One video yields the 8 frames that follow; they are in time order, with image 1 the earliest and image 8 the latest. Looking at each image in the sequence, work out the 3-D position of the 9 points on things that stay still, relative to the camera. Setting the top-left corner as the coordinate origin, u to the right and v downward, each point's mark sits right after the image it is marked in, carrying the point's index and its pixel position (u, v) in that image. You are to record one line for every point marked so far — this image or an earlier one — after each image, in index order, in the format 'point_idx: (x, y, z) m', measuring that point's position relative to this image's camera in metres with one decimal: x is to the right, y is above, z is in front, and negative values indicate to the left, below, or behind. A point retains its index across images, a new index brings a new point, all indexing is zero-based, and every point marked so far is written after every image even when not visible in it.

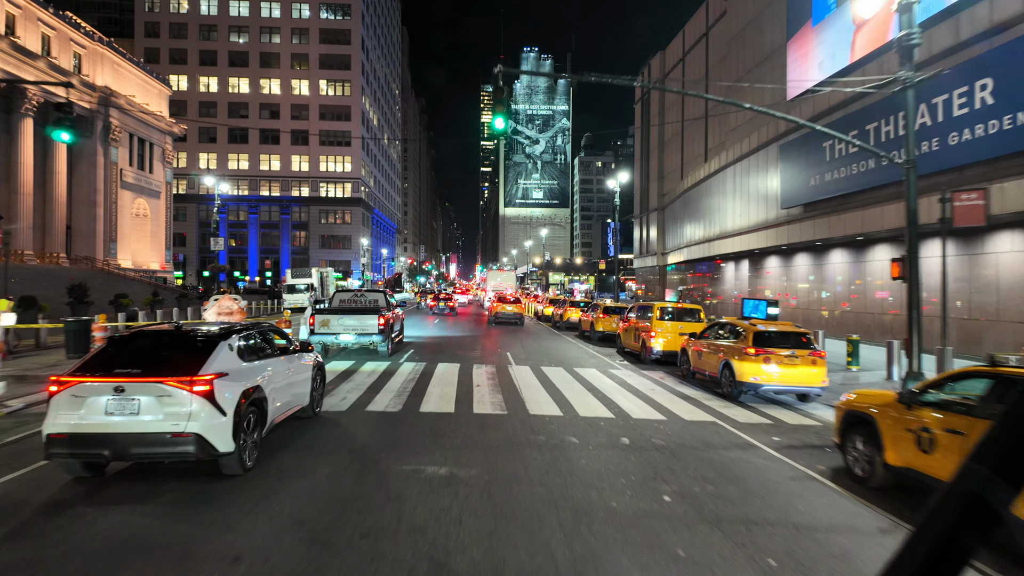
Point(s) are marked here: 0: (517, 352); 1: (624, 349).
0: (0.0, -2.1, +18.7) m
1: (+3.8, -2.2, +19.5) m
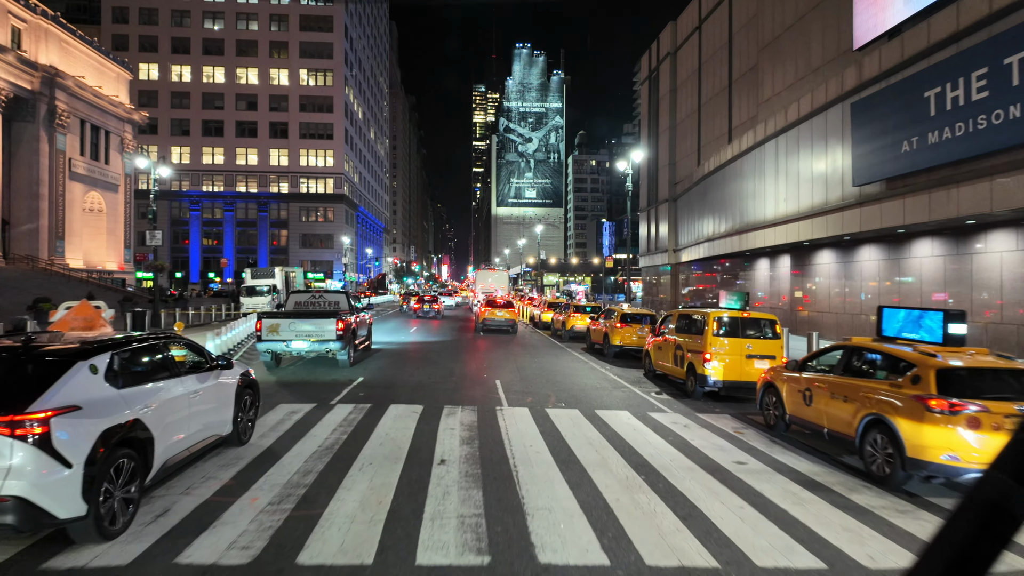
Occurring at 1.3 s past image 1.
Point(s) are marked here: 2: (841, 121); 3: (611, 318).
0: (-0.2, -2.1, +13.6) m
1: (+3.6, -2.2, +14.4) m
2: (+10.6, +5.4, +18.5) m
3: (+3.2, -1.0, +18.4) m
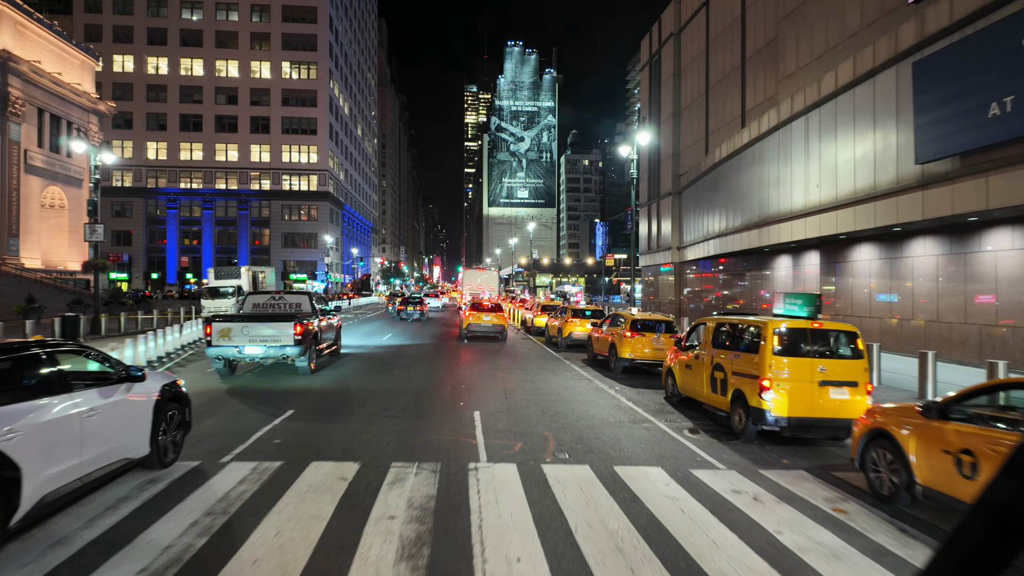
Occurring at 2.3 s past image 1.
0: (-0.4, -2.1, +10.3) m
1: (+3.3, -2.2, +11.3) m
2: (+10.3, +5.4, +15.4) m
3: (+2.9, -1.0, +15.3) m
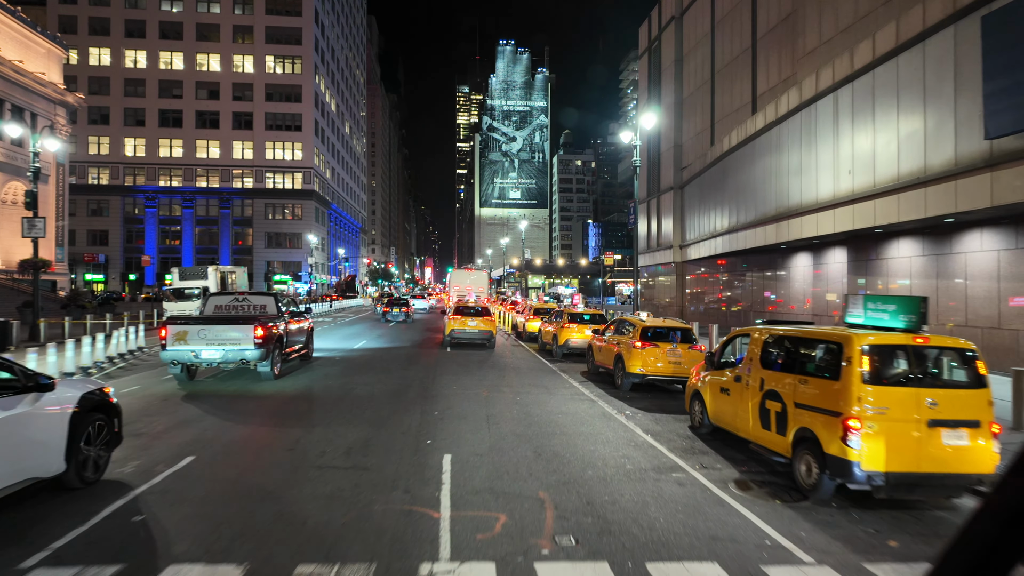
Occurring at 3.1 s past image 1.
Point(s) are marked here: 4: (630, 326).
0: (-0.7, -2.1, +7.9) m
1: (+3.1, -2.2, +8.8) m
2: (+10.0, +5.4, +13.1) m
3: (+2.6, -1.0, +12.8) m
4: (+2.7, -0.9, +13.0) m
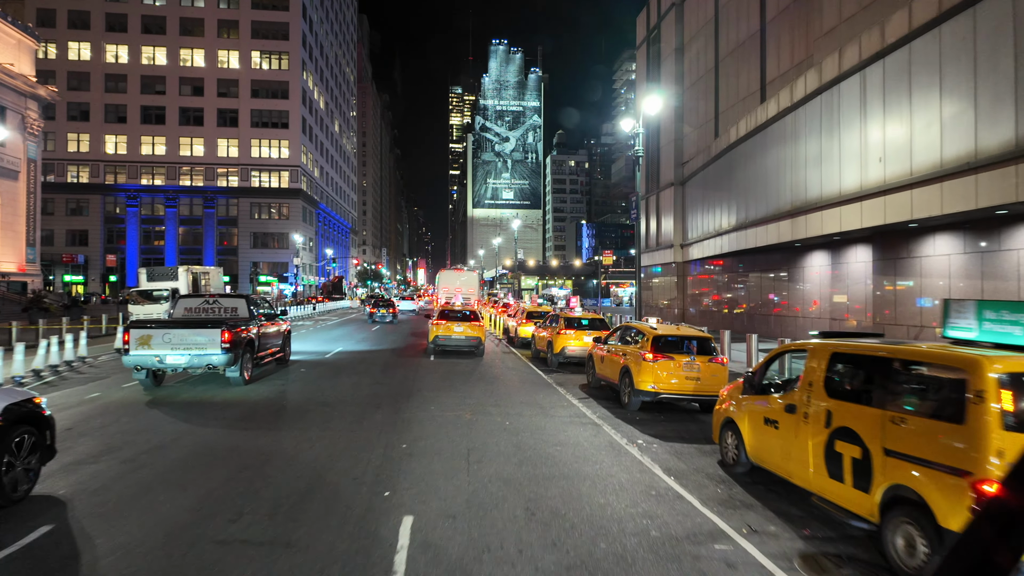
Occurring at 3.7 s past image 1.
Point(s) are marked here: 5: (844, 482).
0: (-0.8, -2.2, +6.0) m
1: (+2.9, -2.2, +7.0) m
2: (+9.7, +5.4, +11.4) m
3: (+2.4, -1.1, +11.0) m
4: (+2.5, -0.9, +11.1) m
5: (+3.0, -1.8, +5.2) m
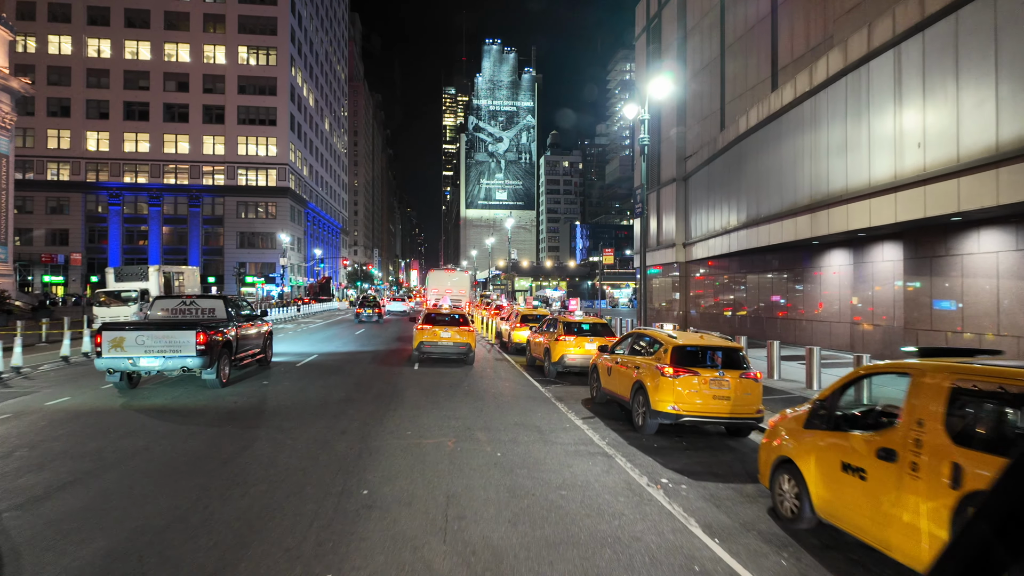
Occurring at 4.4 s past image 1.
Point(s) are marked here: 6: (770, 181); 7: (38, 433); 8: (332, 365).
0: (-0.9, -2.2, +4.3) m
1: (+2.8, -2.2, +5.3) m
2: (+9.6, +5.3, +9.8) m
3: (+2.2, -1.1, +9.3) m
4: (+2.4, -0.9, +9.5) m
5: (+3.0, -1.8, +3.5) m
6: (+9.2, +3.8, +20.2) m
7: (-7.2, -2.2, +8.6) m
8: (-6.1, -2.9, +19.3) m
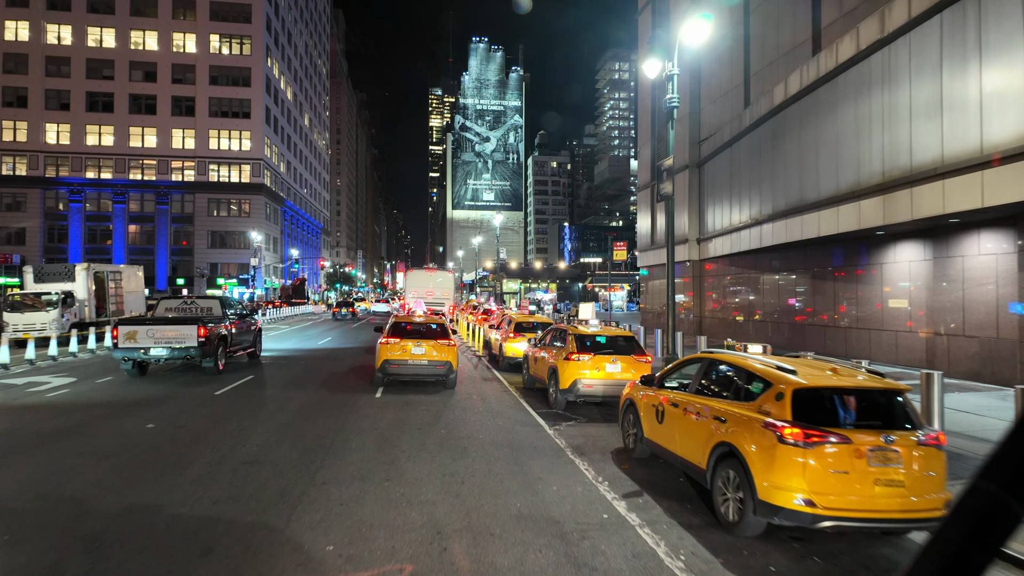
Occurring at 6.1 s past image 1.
0: (-0.8, -2.2, +0.5) m
1: (+2.9, -2.2, +1.7) m
2: (+9.6, +5.3, +6.3) m
3: (+2.3, -1.1, +5.6) m
4: (+2.4, -0.9, +5.8) m
5: (+3.1, -1.7, -0.1) m
6: (+9.0, +3.8, +16.7) m
7: (-7.2, -2.2, +4.7) m
8: (-6.3, -2.9, +15.4) m
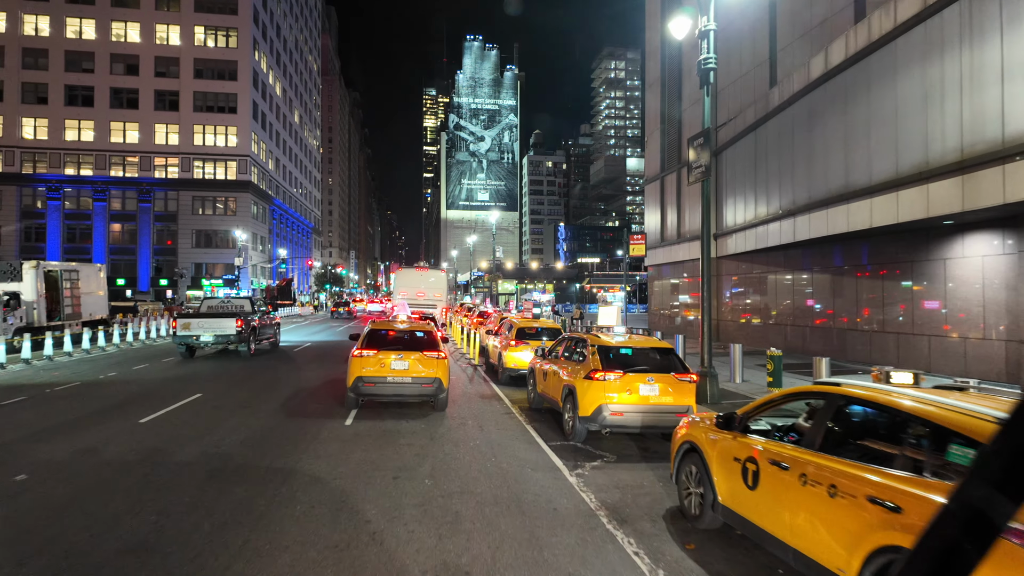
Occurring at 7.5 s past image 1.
0: (-0.6, -2.1, -1.8) m
1: (+3.1, -2.2, -0.6) m
2: (+9.7, +5.4, +4.1) m
3: (+2.4, -1.0, +3.3) m
4: (+2.5, -0.9, +3.5) m
5: (+3.3, -1.7, -2.4) m
6: (+9.0, +3.8, +14.4) m
7: (-7.0, -2.2, +2.3) m
8: (-6.3, -2.9, +13.0) m
